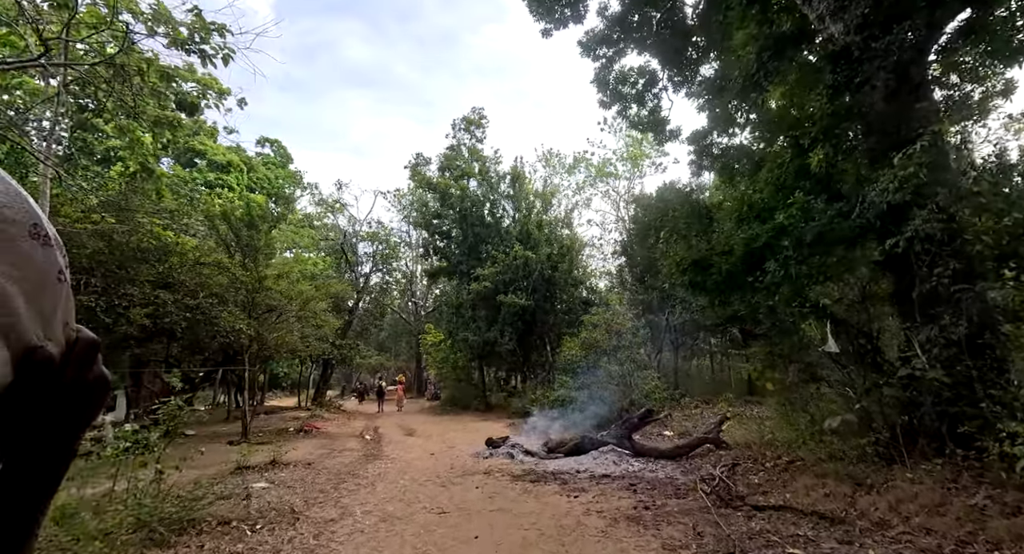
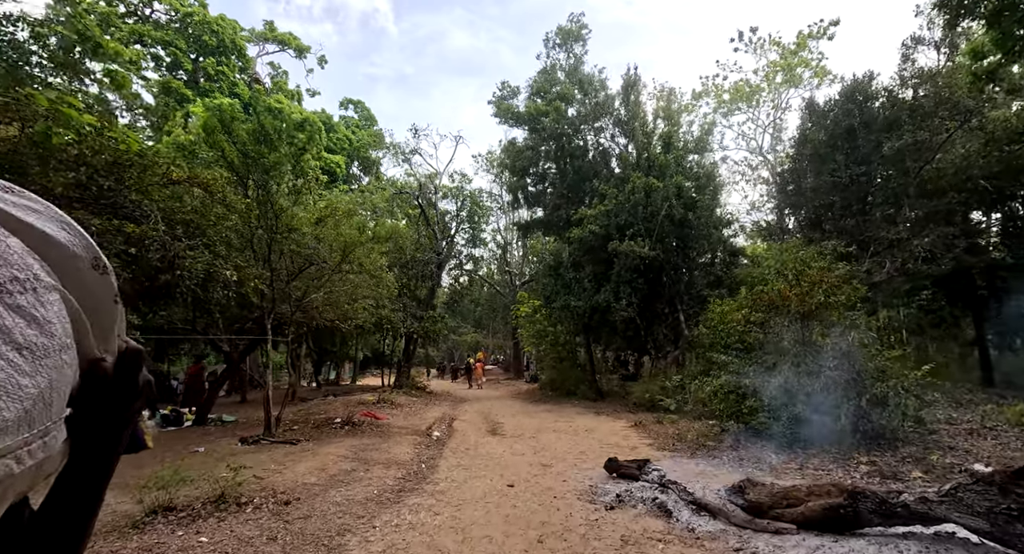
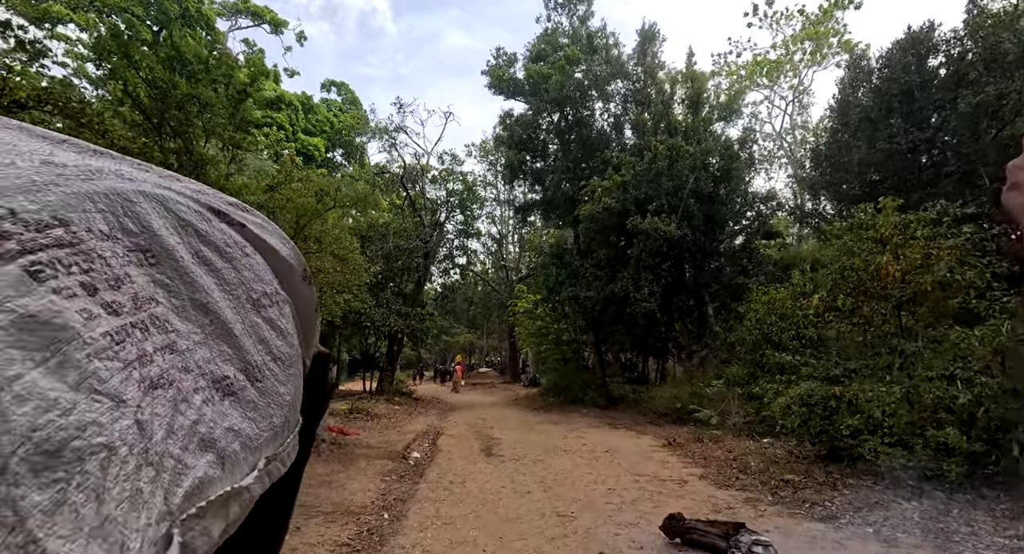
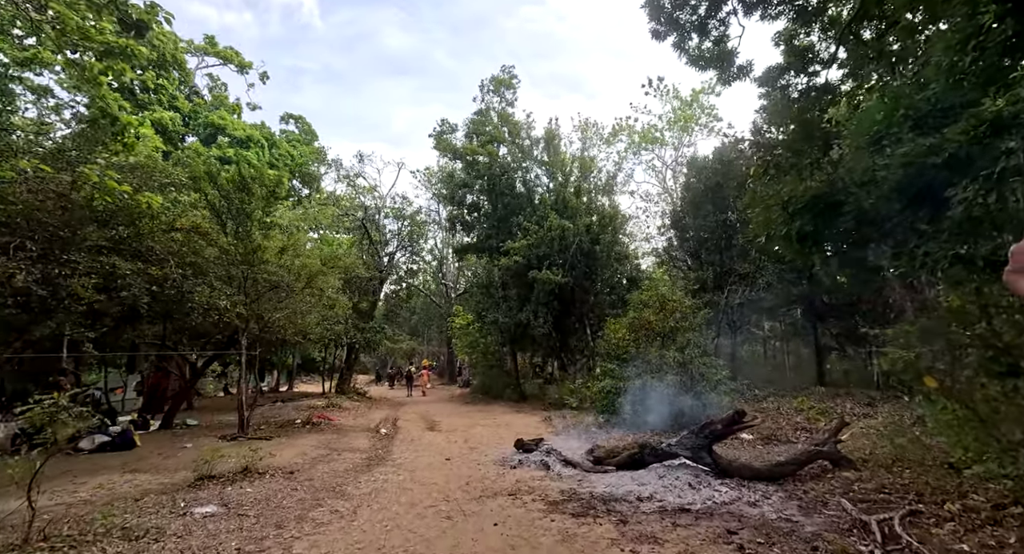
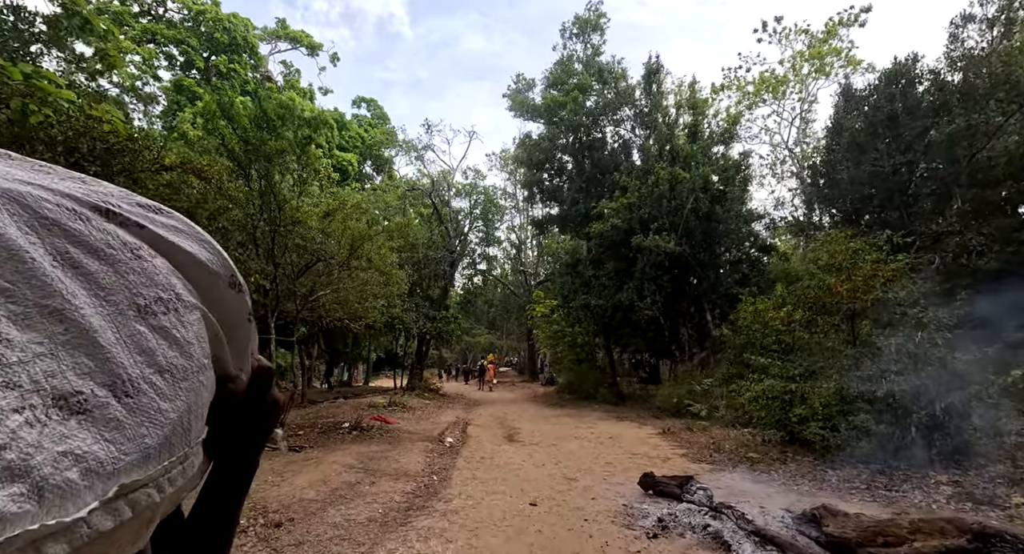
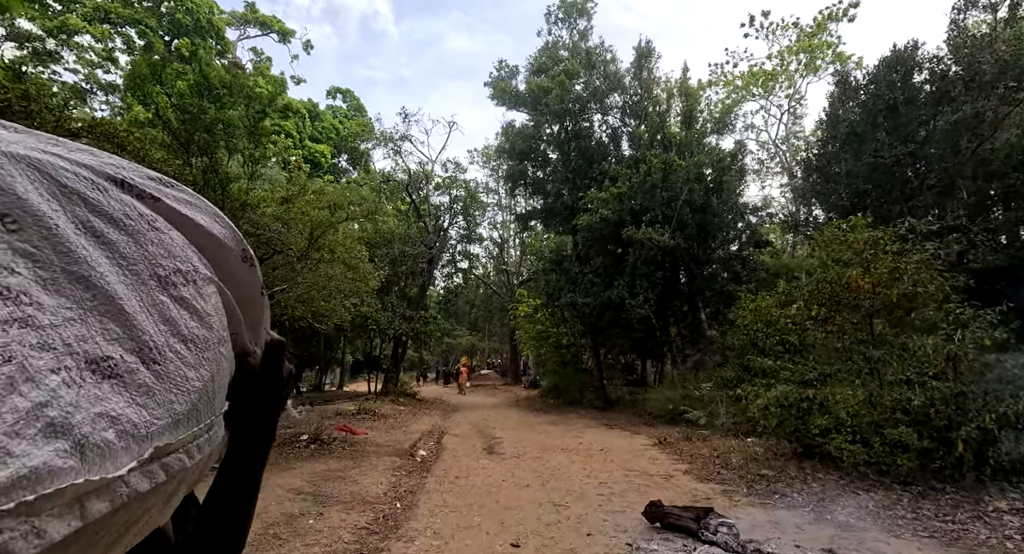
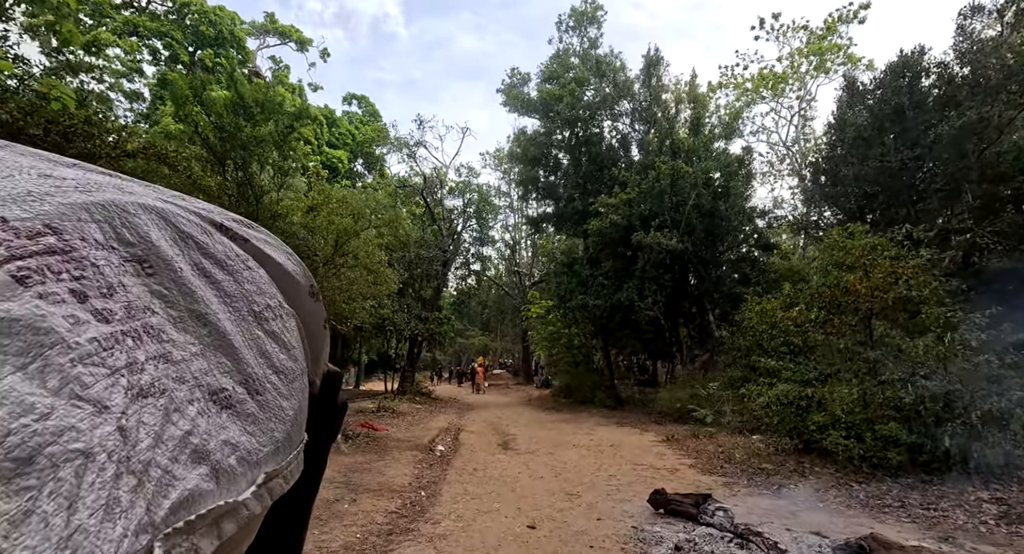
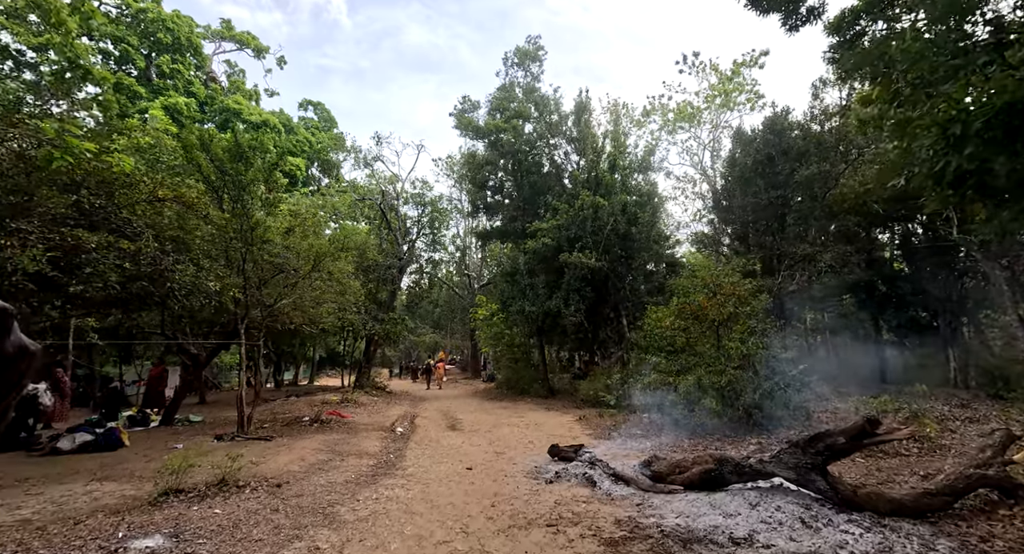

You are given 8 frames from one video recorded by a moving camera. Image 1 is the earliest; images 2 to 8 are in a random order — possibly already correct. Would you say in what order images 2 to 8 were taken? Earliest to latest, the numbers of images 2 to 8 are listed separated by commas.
4, 8, 2, 5, 7, 6, 3
